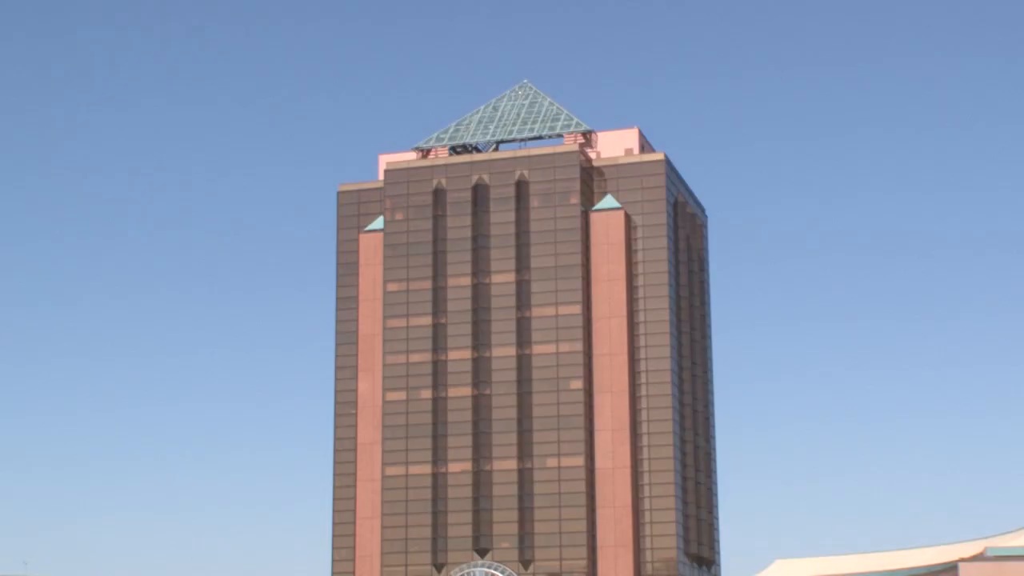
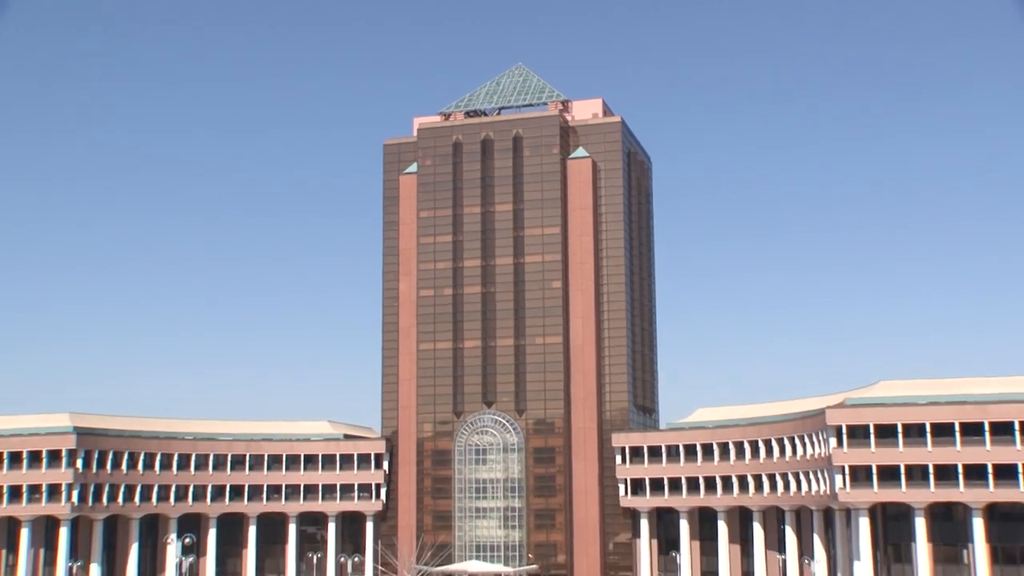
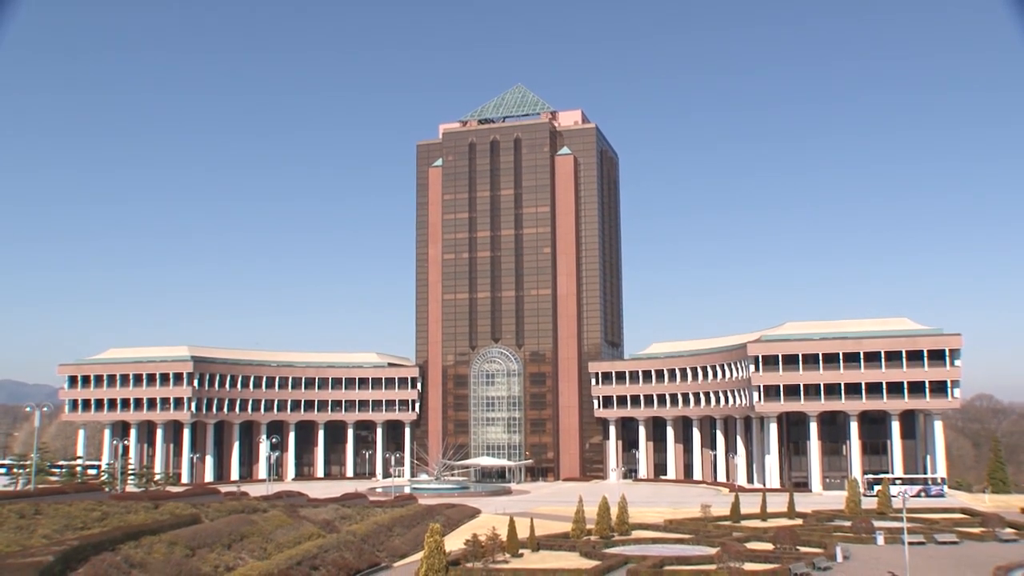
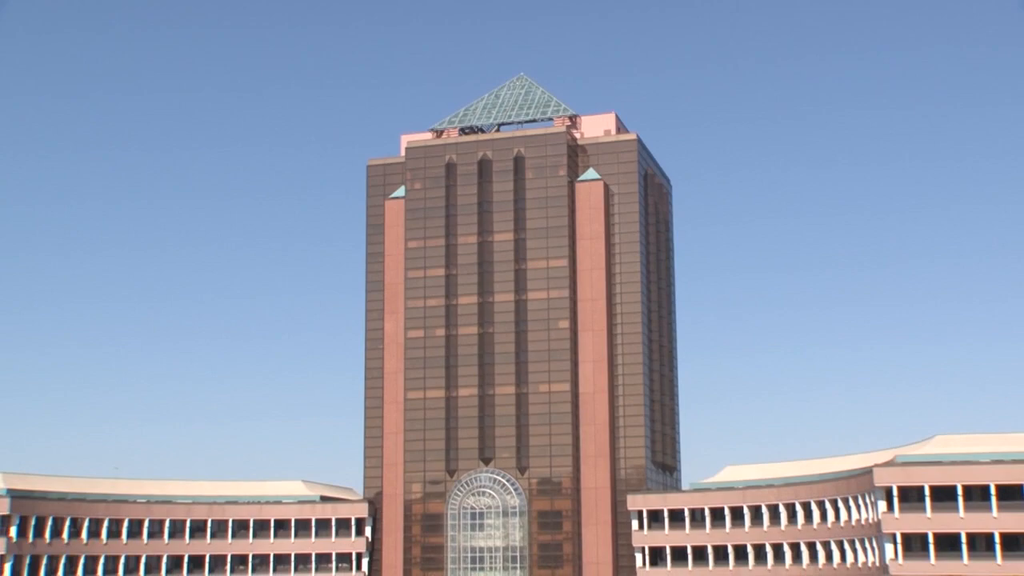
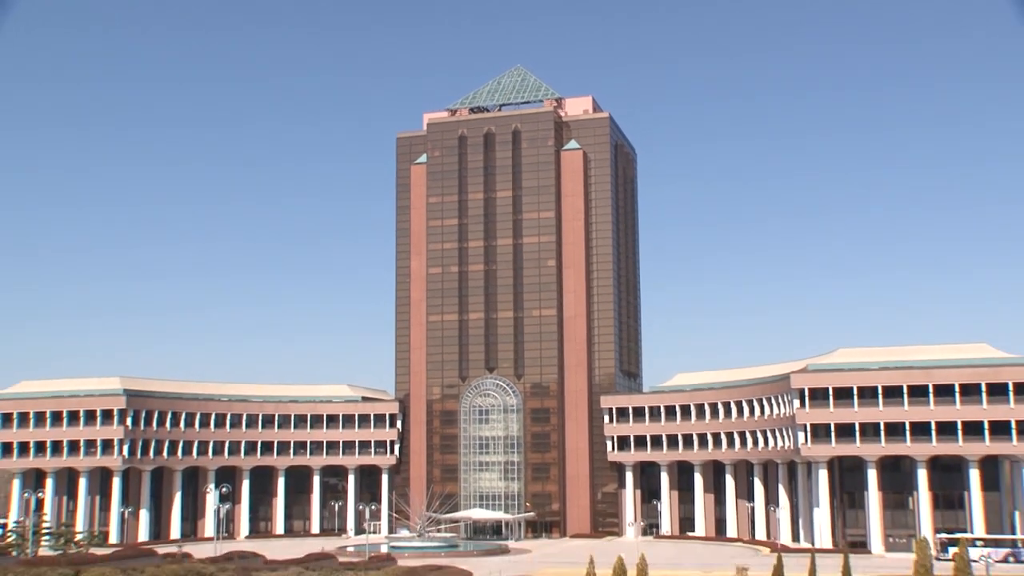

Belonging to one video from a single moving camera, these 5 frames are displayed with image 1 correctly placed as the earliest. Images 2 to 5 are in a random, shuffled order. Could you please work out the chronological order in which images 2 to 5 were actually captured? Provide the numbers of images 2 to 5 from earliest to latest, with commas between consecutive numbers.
4, 2, 5, 3
